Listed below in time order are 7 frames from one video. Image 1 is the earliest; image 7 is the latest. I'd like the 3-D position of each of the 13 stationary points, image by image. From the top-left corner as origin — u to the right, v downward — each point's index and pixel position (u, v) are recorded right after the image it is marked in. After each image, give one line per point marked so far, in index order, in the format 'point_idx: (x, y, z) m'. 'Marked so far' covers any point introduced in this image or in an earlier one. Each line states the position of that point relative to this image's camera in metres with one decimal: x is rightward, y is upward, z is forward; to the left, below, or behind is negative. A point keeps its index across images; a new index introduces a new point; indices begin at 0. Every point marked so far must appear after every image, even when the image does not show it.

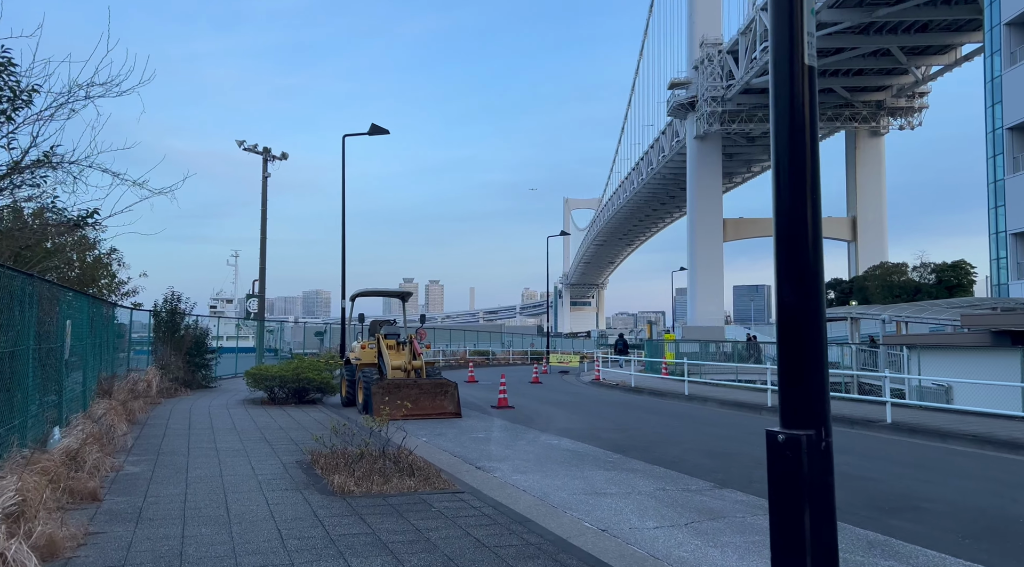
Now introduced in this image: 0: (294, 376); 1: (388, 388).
0: (-4.5, -2.0, +16.0) m
1: (-2.3, -1.9, +14.1) m
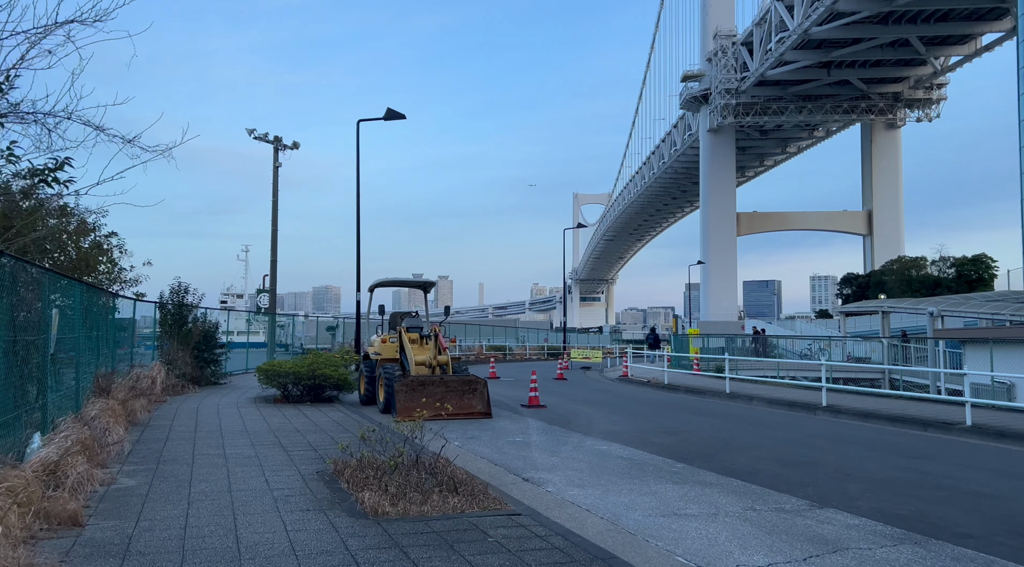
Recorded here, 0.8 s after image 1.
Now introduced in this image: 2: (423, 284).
0: (-3.9, -1.8, +14.8) m
1: (-1.7, -1.7, +12.9) m
2: (-1.8, 0.0, +16.2) m
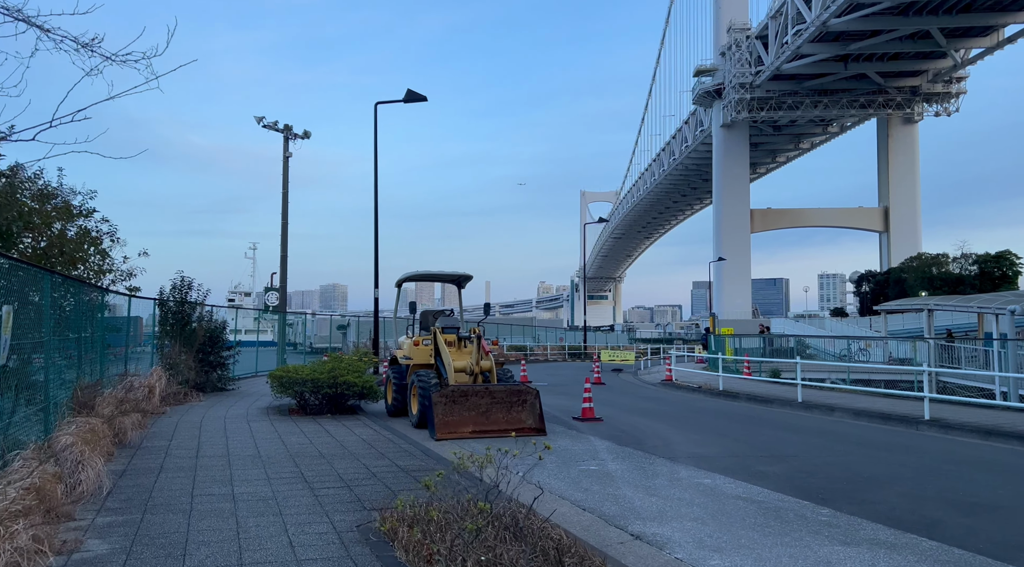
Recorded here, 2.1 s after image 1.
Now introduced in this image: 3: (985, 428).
0: (-3.0, -1.7, +12.9) m
1: (-0.8, -1.6, +11.0) m
2: (-0.9, +0.1, +14.2) m
3: (+6.9, -2.1, +11.3) m
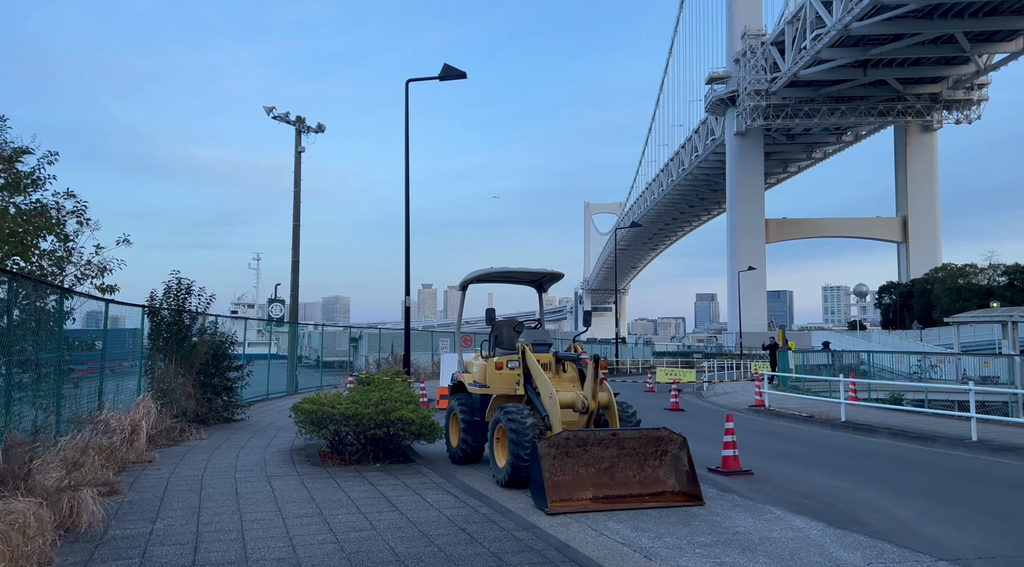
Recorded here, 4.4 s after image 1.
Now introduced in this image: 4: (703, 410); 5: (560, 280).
0: (-1.7, -1.7, +9.5) m
1: (+0.5, -1.6, +7.6) m
2: (+0.5, +0.1, +10.8) m
3: (+8.3, -2.1, +7.8) m
4: (+4.5, -3.0, +18.4) m
5: (+0.7, 0.0, +10.9) m
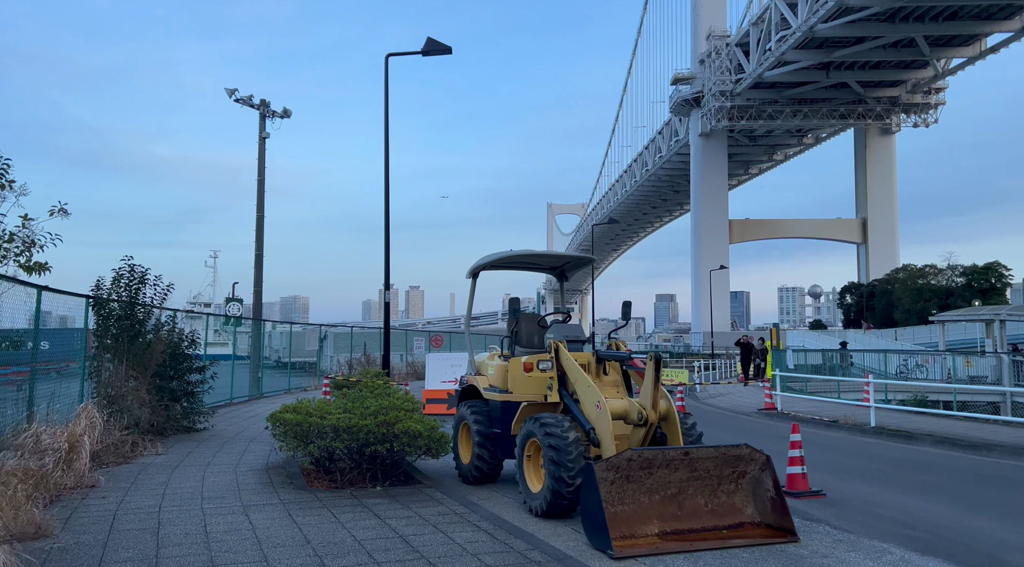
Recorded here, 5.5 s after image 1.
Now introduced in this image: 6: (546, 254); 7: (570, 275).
0: (-1.4, -1.5, +7.8) m
1: (+0.9, -1.4, +6.0) m
2: (+0.7, +0.2, +9.2) m
3: (+8.6, -2.0, +6.6) m
4: (+4.4, -2.9, +17.1) m
5: (+0.9, +0.2, +9.3) m
6: (+0.4, +0.3, +8.9) m
7: (+0.7, +0.1, +9.4) m
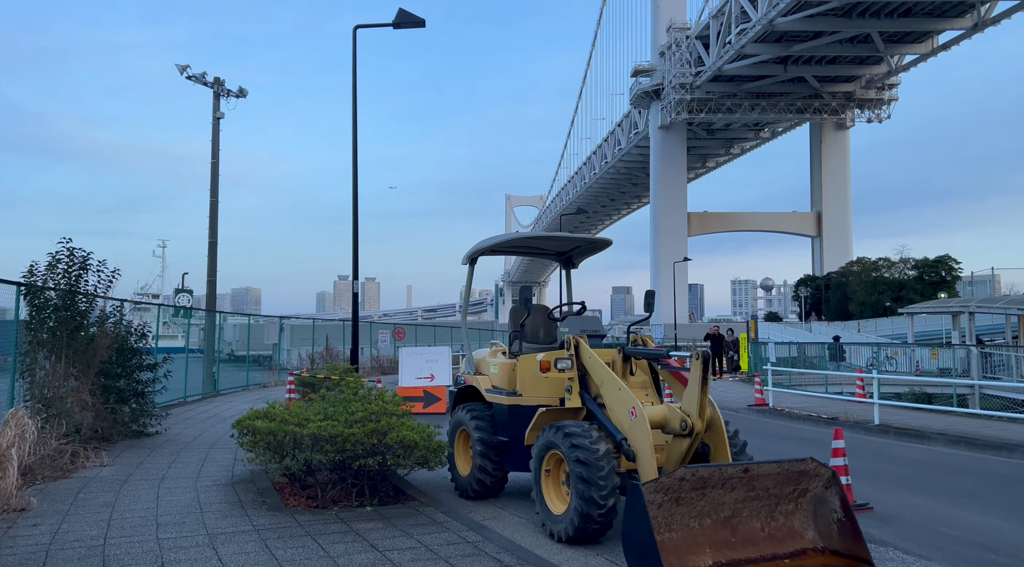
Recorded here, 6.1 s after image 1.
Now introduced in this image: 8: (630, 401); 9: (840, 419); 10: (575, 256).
0: (-1.3, -1.4, +6.7) m
1: (+1.1, -1.3, +5.0) m
2: (+0.7, +0.4, +8.2) m
3: (+8.7, -1.9, +6.1) m
4: (+3.9, -2.7, +16.3) m
5: (+0.9, +0.3, +8.3) m
6: (+0.4, +0.5, +7.9) m
7: (+0.7, +0.2, +8.4) m
8: (+0.9, -0.9, +5.8) m
9: (+5.7, -2.4, +13.6) m
10: (+0.7, +0.3, +8.4) m
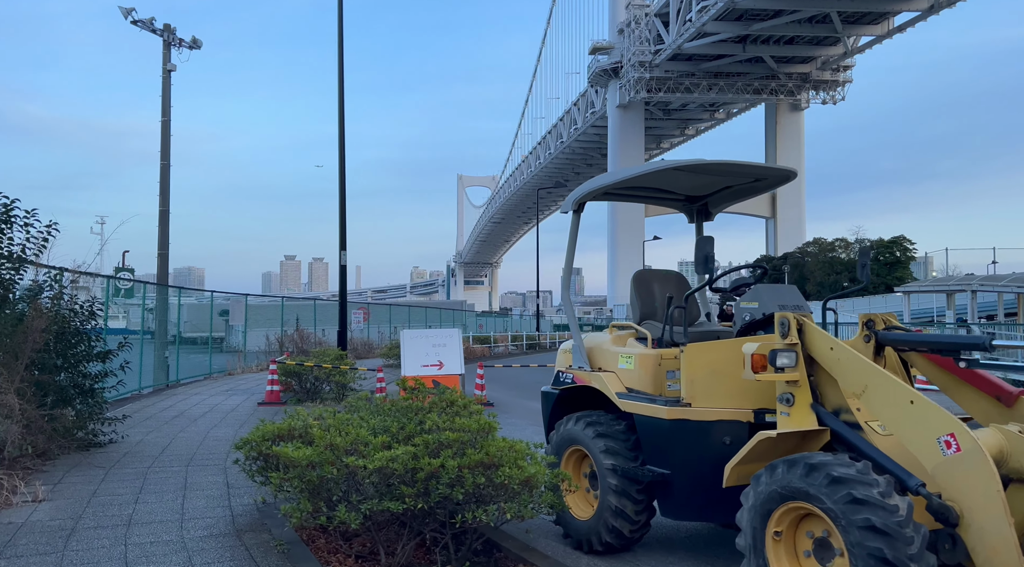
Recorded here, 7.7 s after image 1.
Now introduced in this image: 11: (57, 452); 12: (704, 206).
0: (-0.3, -1.1, +4.3) m
1: (+2.2, -1.1, +2.7) m
2: (+1.6, +0.7, +5.9) m
3: (+9.8, -1.6, +4.3) m
4: (+4.3, -2.1, +14.2) m
5: (+1.8, +0.6, +6.0) m
6: (+1.3, +0.8, +5.5) m
7: (+1.6, +0.6, +6.1) m
8: (+1.9, -0.6, +3.5) m
9: (+6.3, -2.0, +11.7) m
10: (+1.6, +0.6, +6.0) m
11: (-4.5, -1.7, +7.7) m
12: (+1.5, +0.6, +6.1) m
